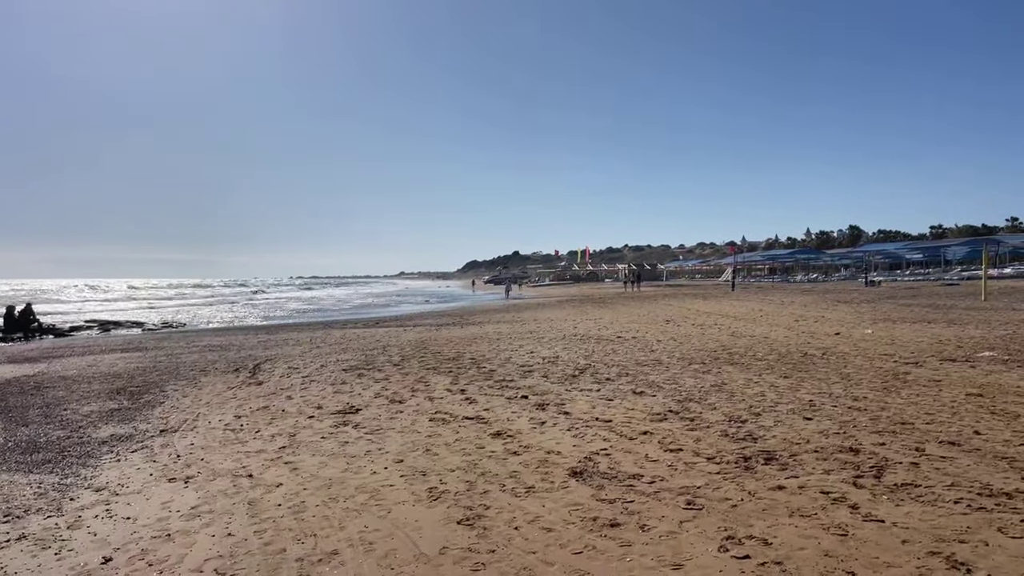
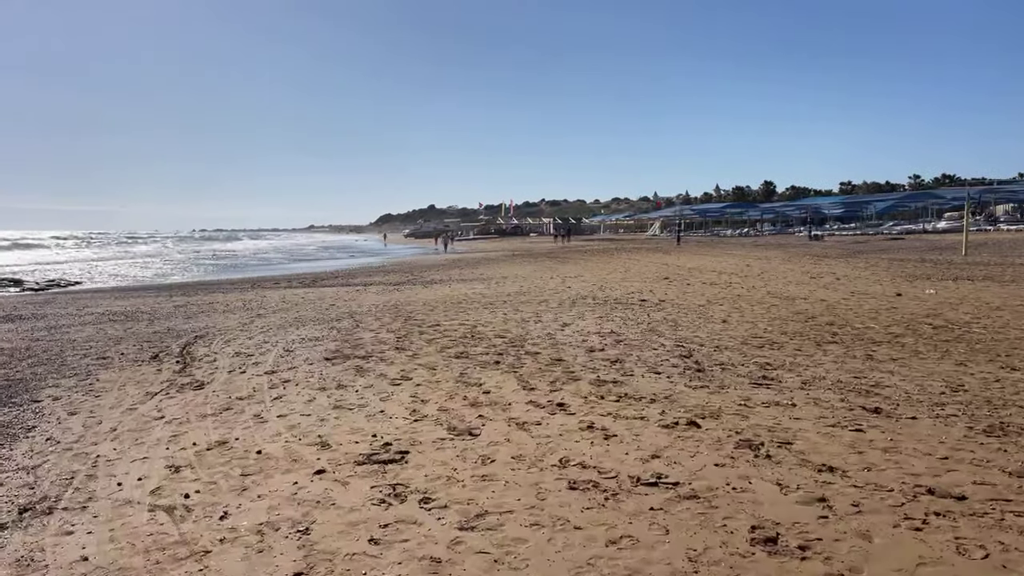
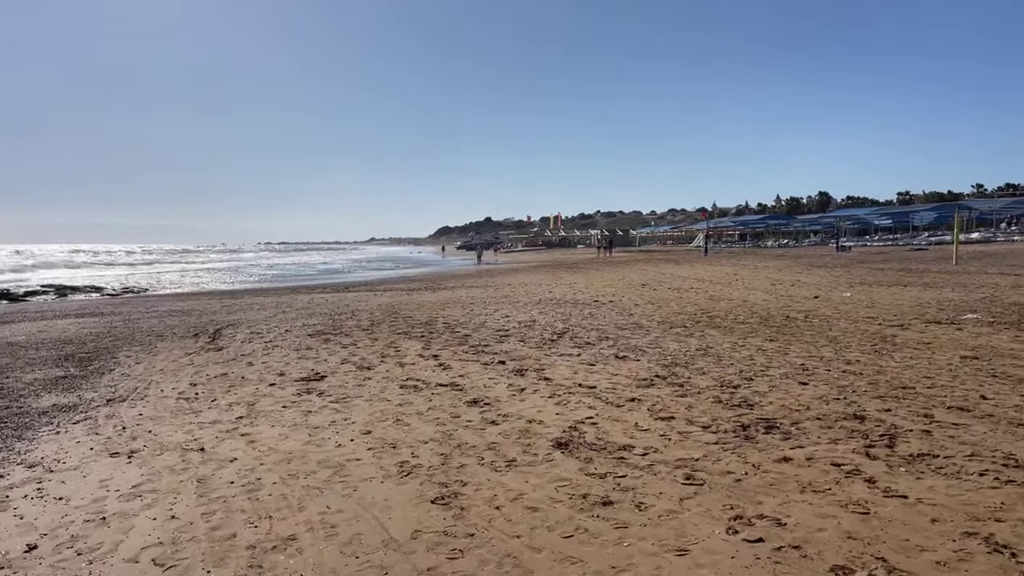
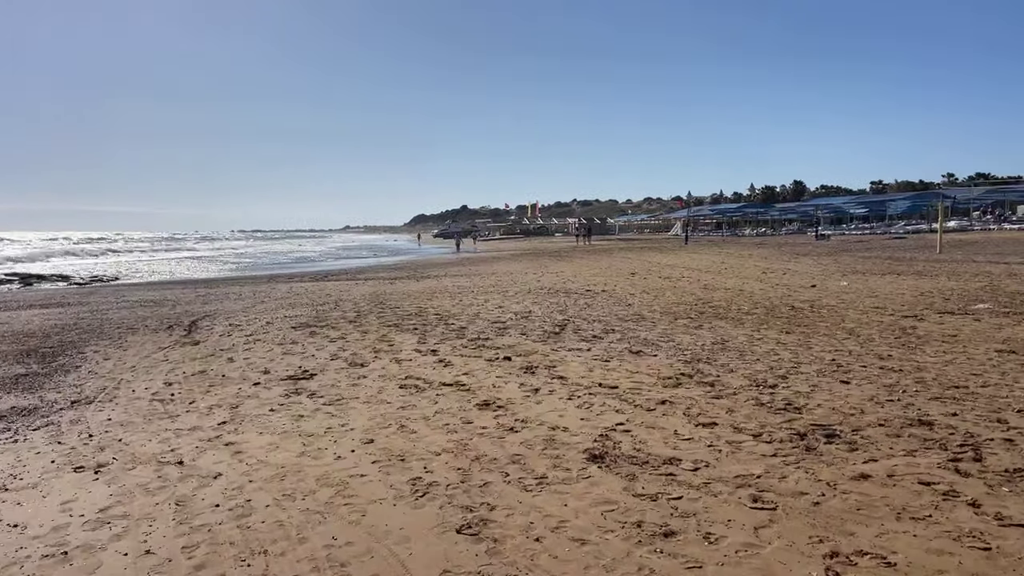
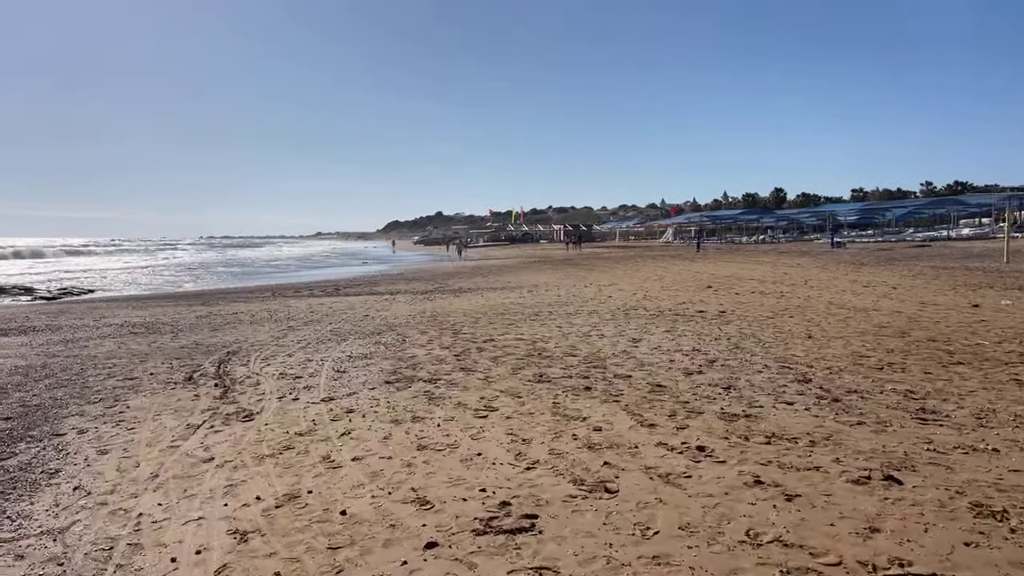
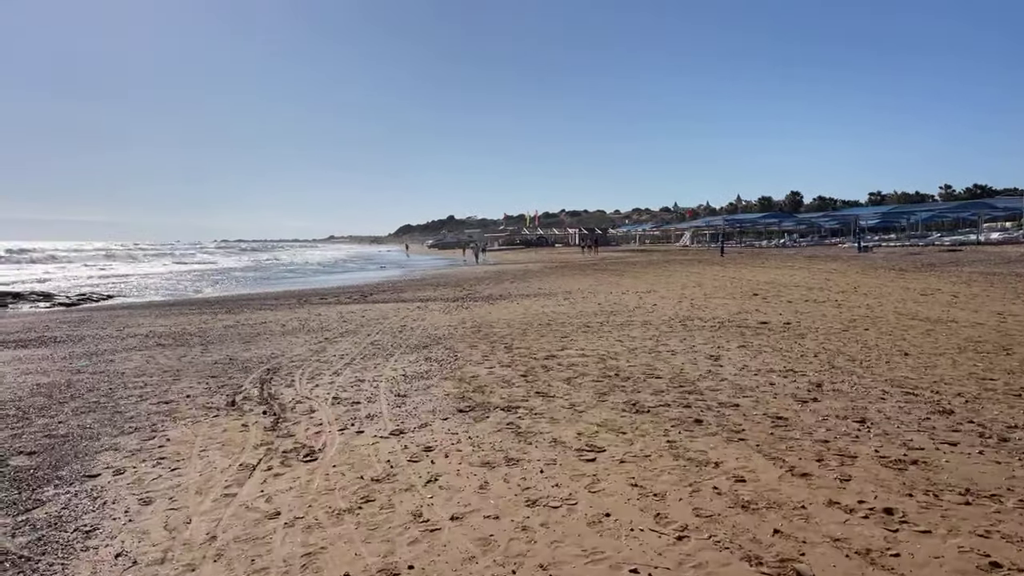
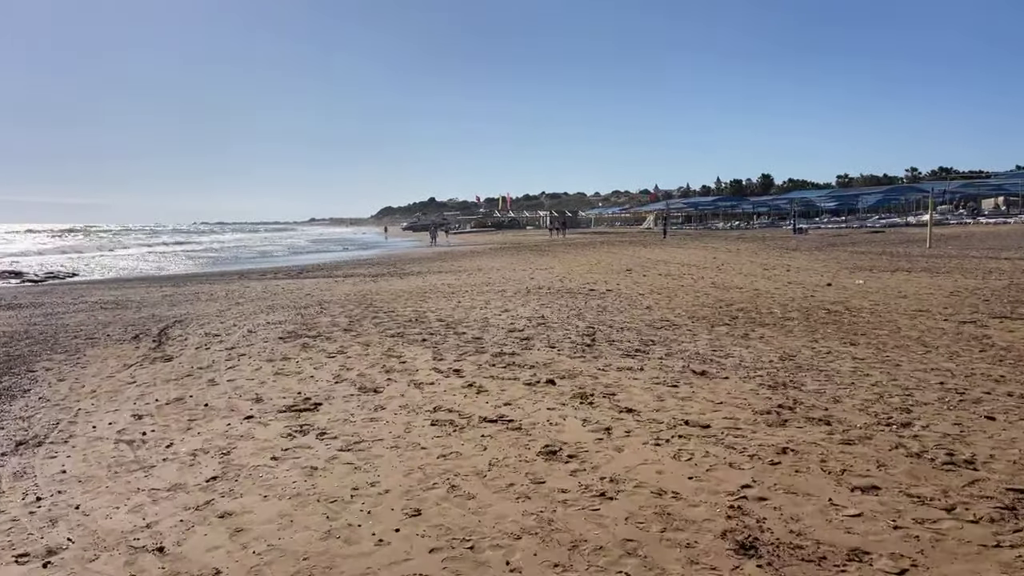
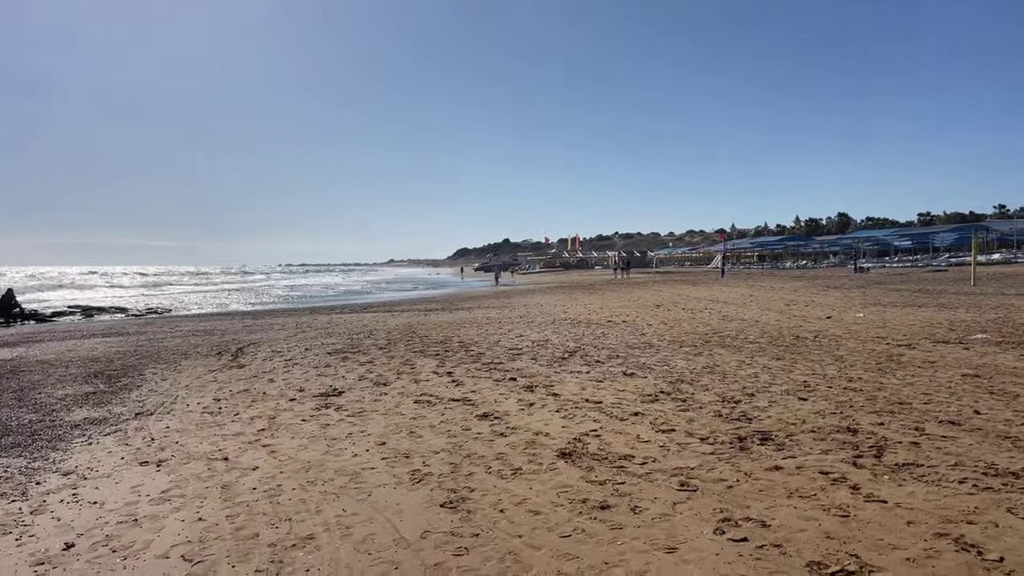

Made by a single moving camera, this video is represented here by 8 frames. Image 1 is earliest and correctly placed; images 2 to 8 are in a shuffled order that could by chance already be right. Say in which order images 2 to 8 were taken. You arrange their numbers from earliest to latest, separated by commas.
8, 3, 4, 7, 2, 5, 6
